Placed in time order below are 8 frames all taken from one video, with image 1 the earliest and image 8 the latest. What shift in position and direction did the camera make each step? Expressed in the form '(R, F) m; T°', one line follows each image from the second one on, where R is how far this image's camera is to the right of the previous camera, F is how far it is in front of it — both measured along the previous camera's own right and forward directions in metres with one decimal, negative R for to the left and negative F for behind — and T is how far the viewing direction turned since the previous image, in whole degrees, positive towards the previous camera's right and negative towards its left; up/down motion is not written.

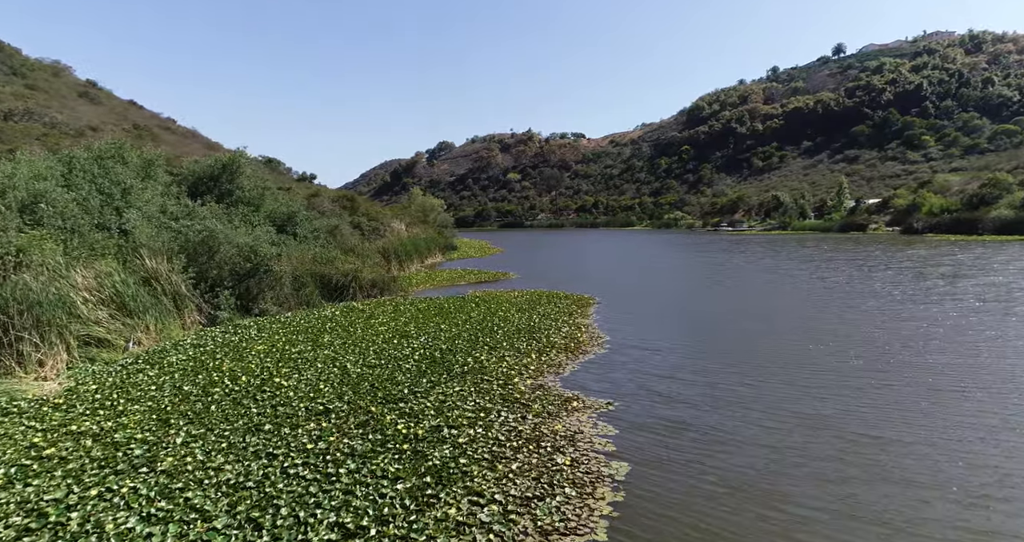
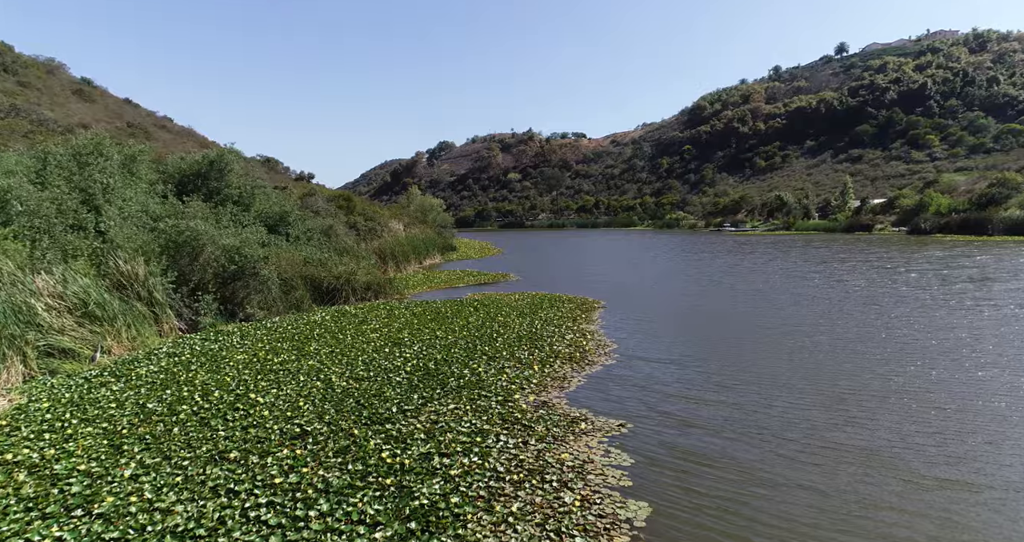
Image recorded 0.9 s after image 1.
(0.0, +1.4) m; 0°
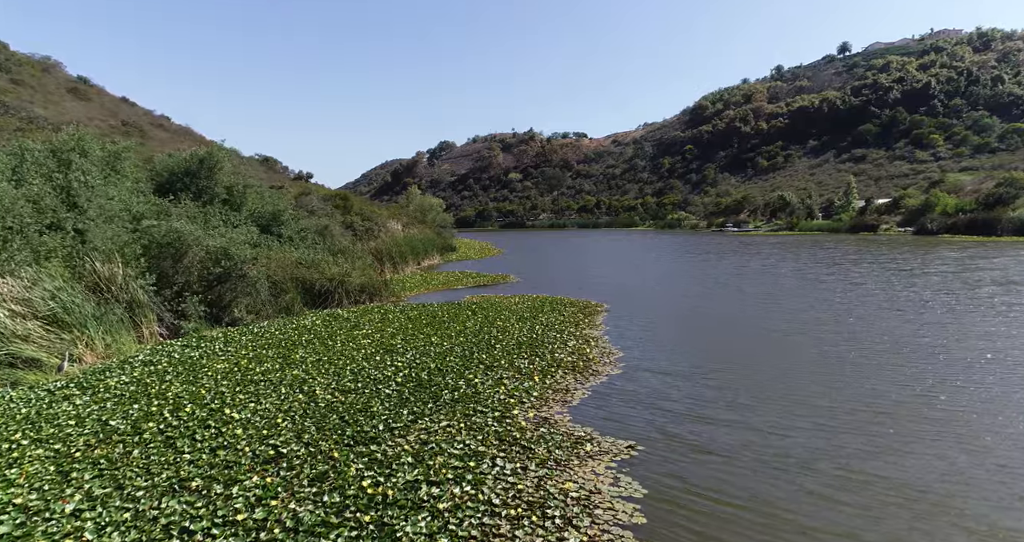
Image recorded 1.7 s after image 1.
(+0.1, +1.1) m; 0°
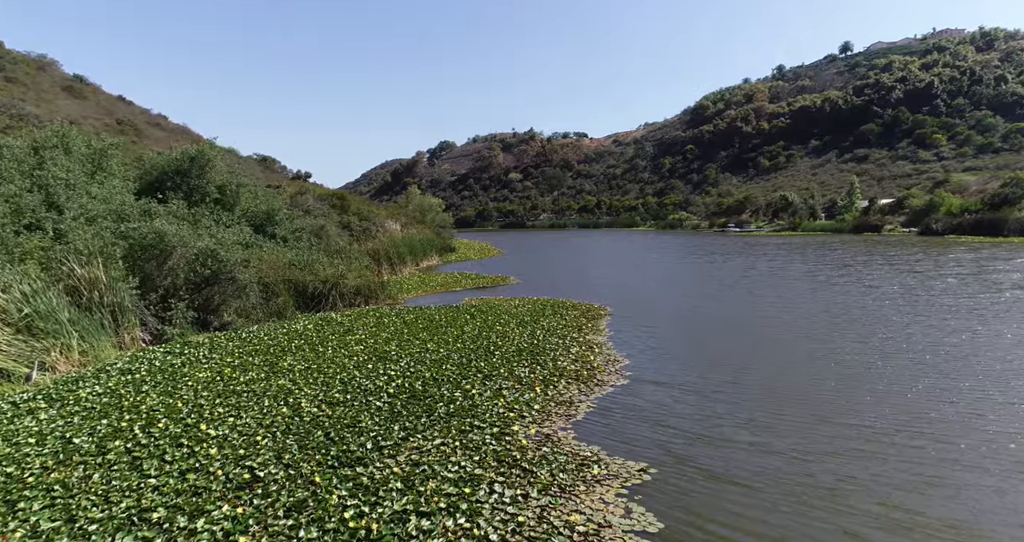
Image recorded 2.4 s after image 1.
(0.0, +0.9) m; 0°
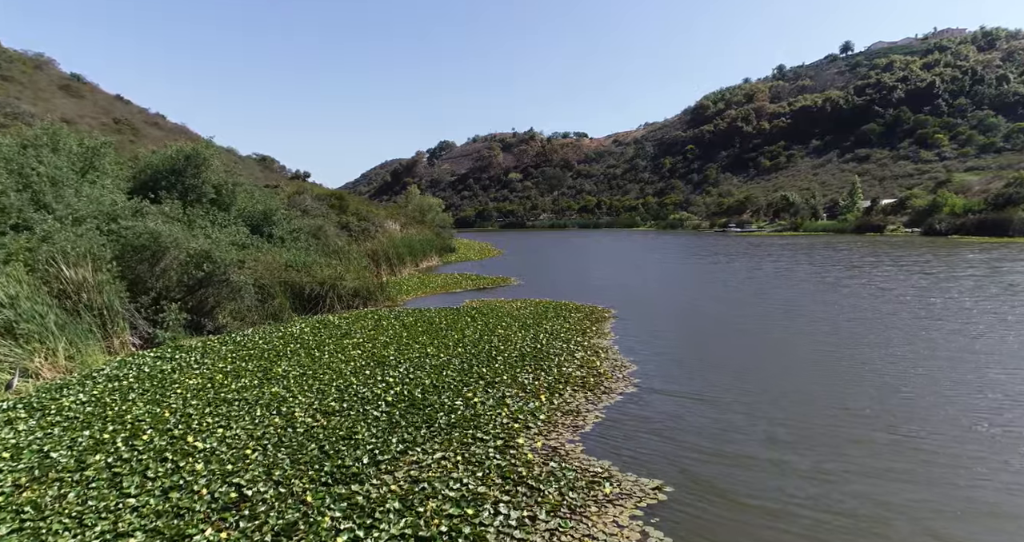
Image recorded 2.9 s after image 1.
(-0.1, +0.6) m; 0°
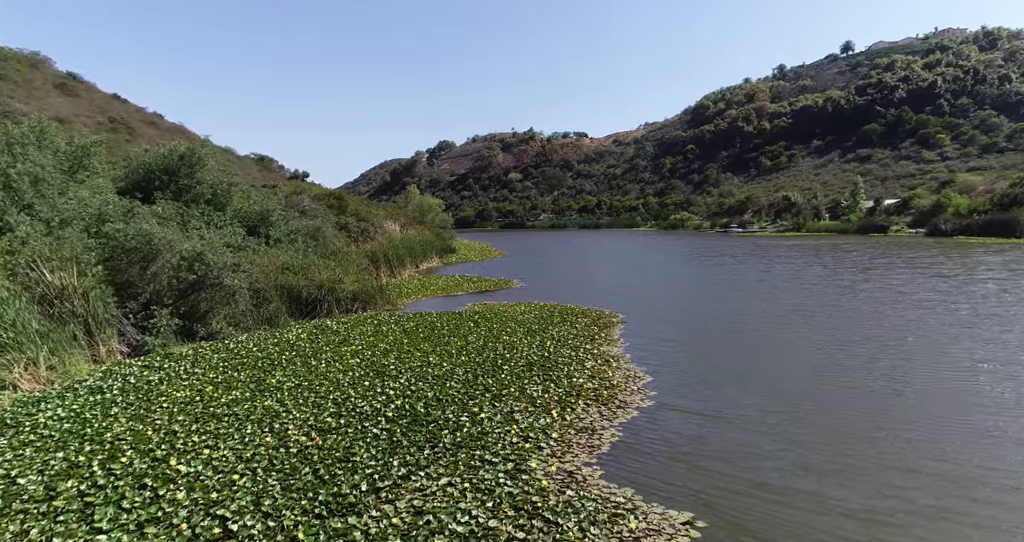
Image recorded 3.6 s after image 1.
(-0.2, +0.8) m; 0°
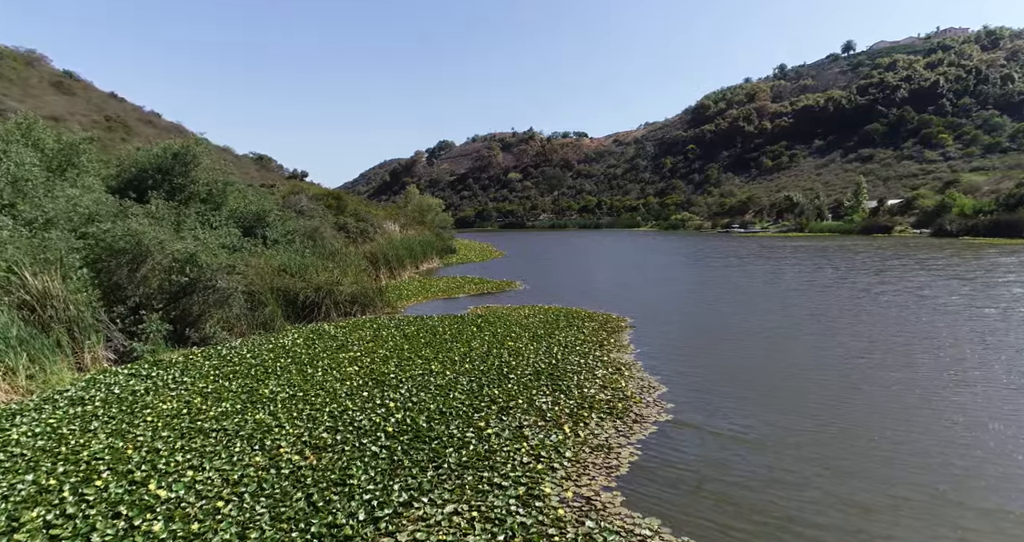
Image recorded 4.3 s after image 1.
(-0.2, +0.8) m; 0°
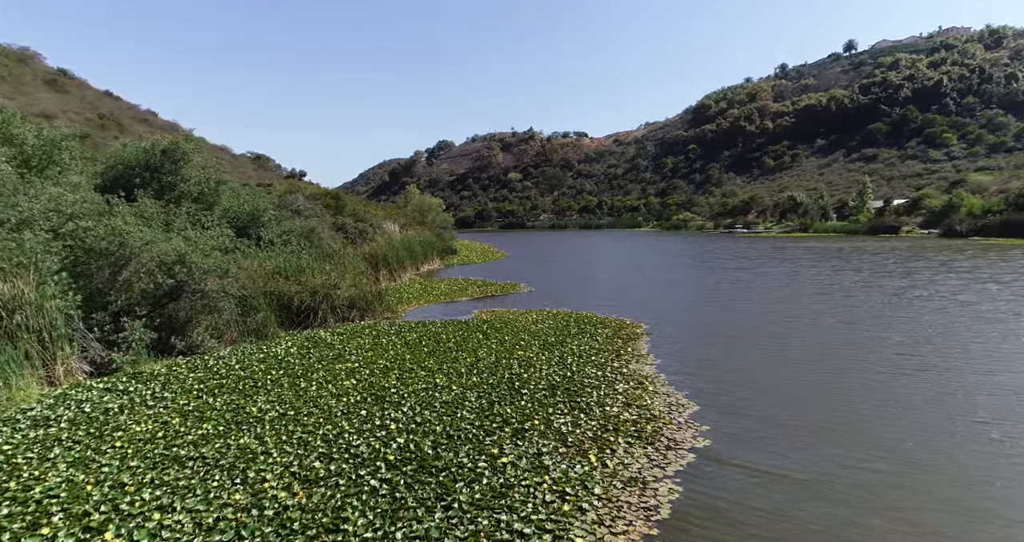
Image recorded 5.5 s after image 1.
(-0.3, +1.4) m; 0°
